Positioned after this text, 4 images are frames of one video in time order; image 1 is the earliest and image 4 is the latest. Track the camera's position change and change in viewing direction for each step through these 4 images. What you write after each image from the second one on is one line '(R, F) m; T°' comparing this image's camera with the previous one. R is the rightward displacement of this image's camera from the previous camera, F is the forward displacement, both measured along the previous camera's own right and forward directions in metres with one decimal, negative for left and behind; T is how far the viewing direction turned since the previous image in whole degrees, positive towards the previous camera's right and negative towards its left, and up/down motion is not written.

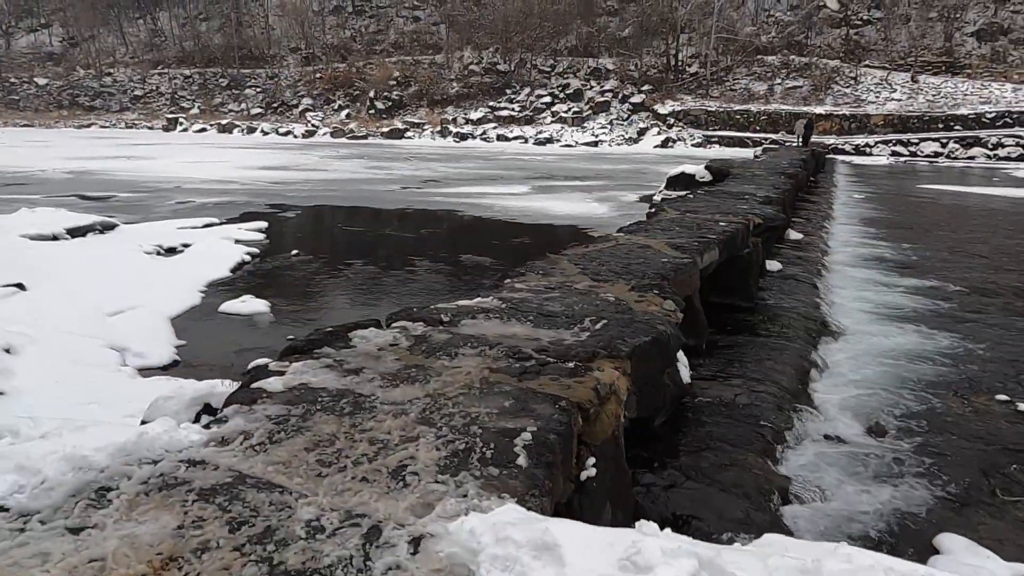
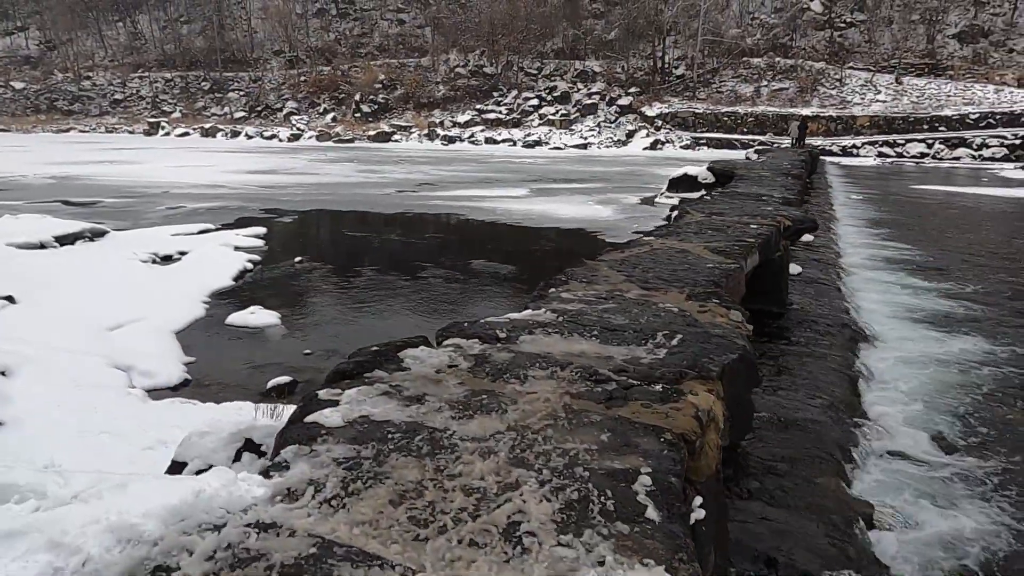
(-0.3, +0.3) m; +1°
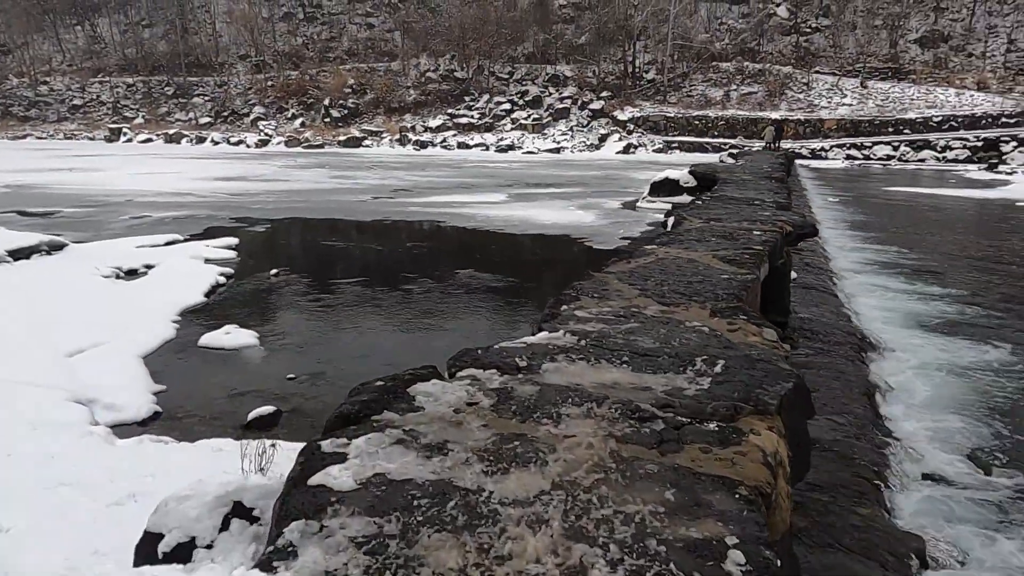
(-0.2, +0.3) m; +2°
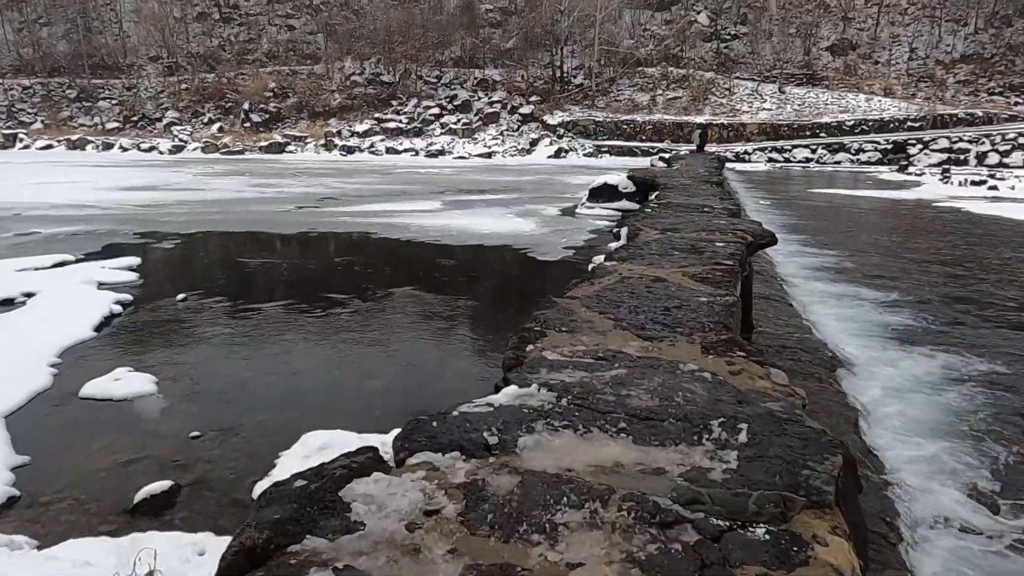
(-0.1, +0.6) m; +6°
